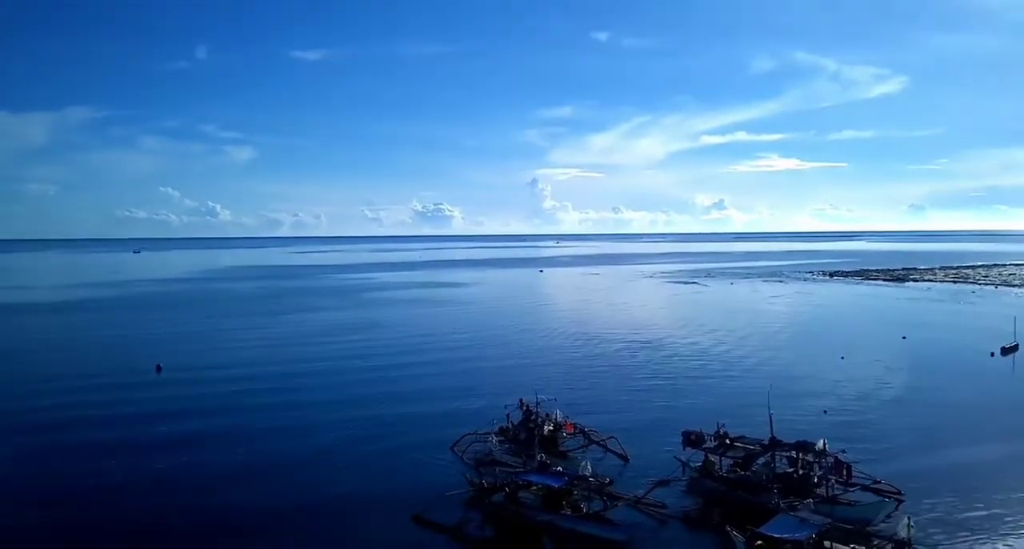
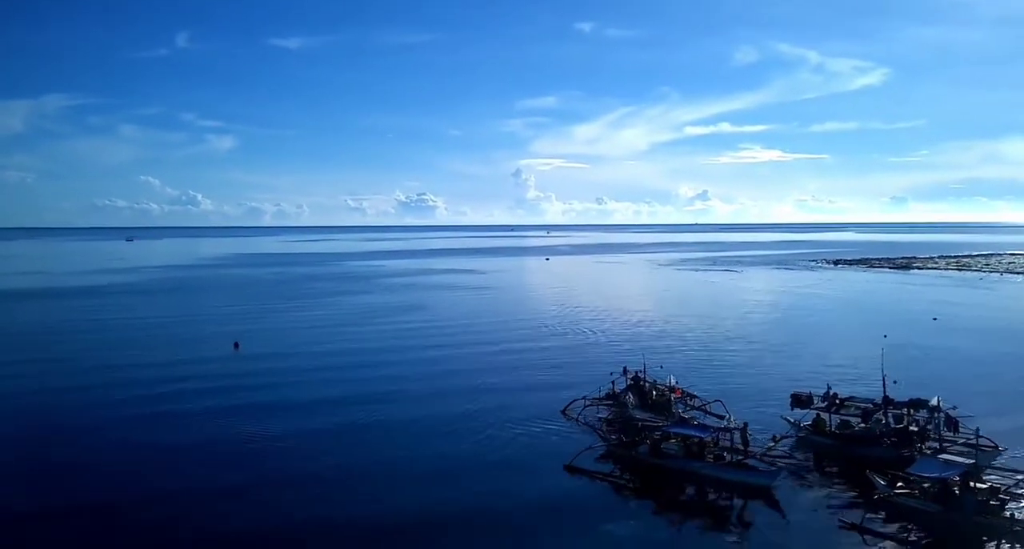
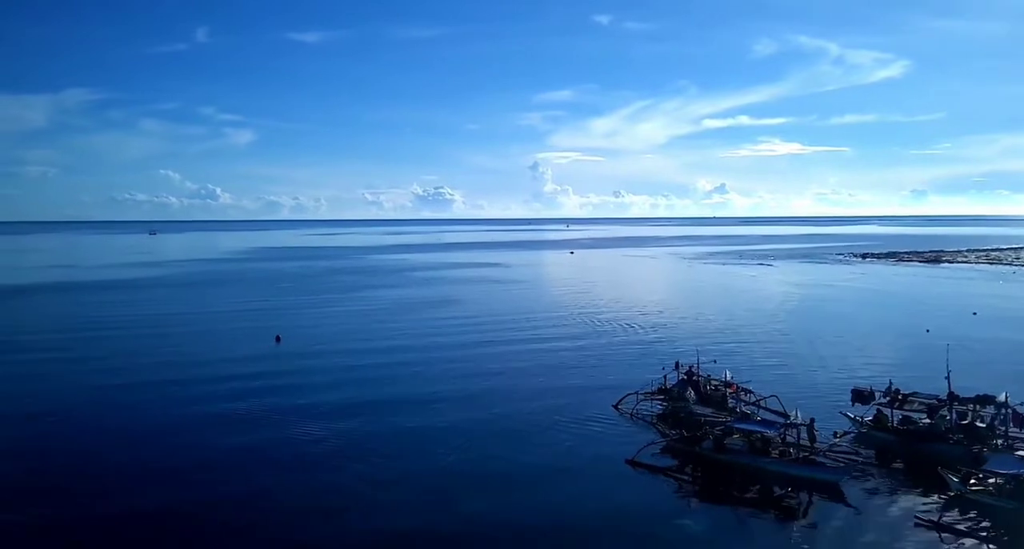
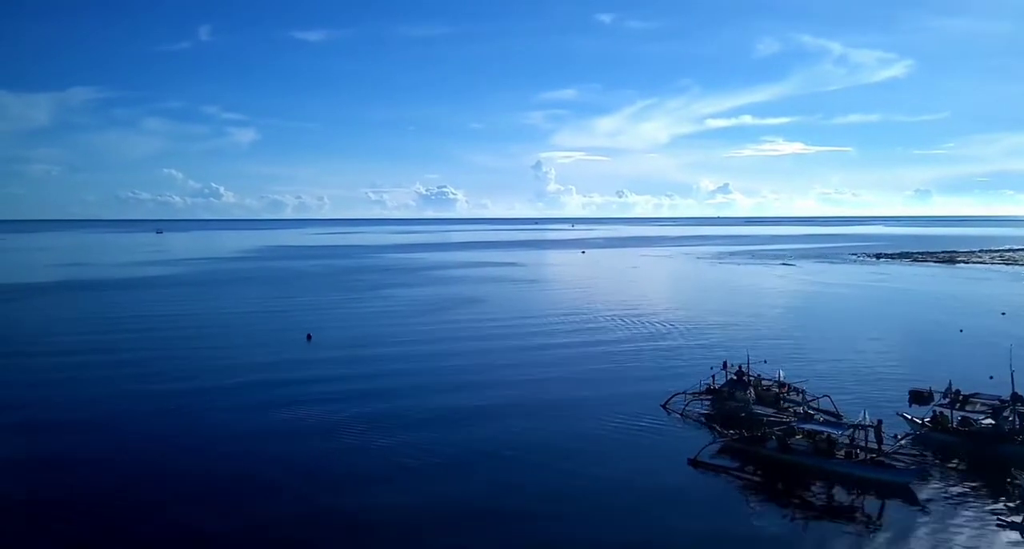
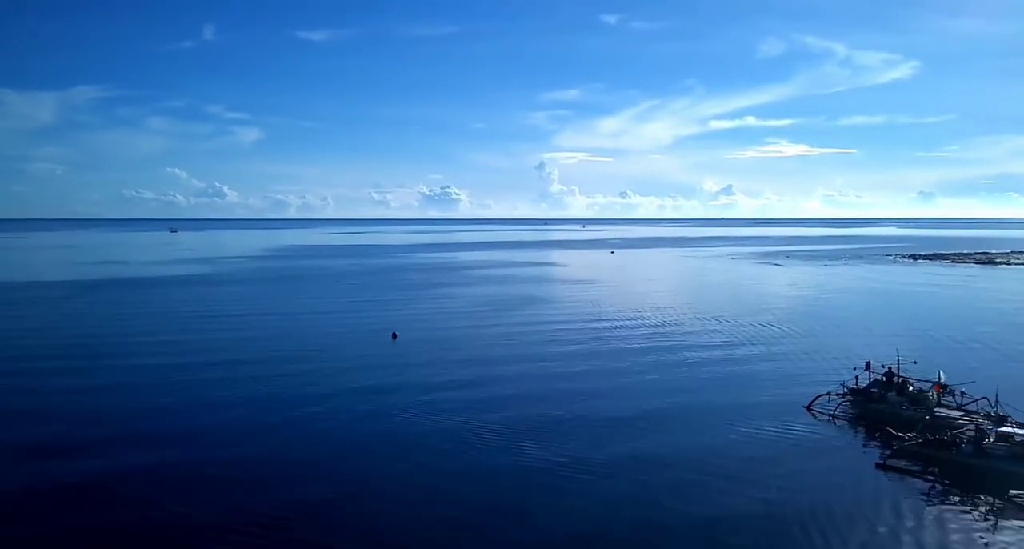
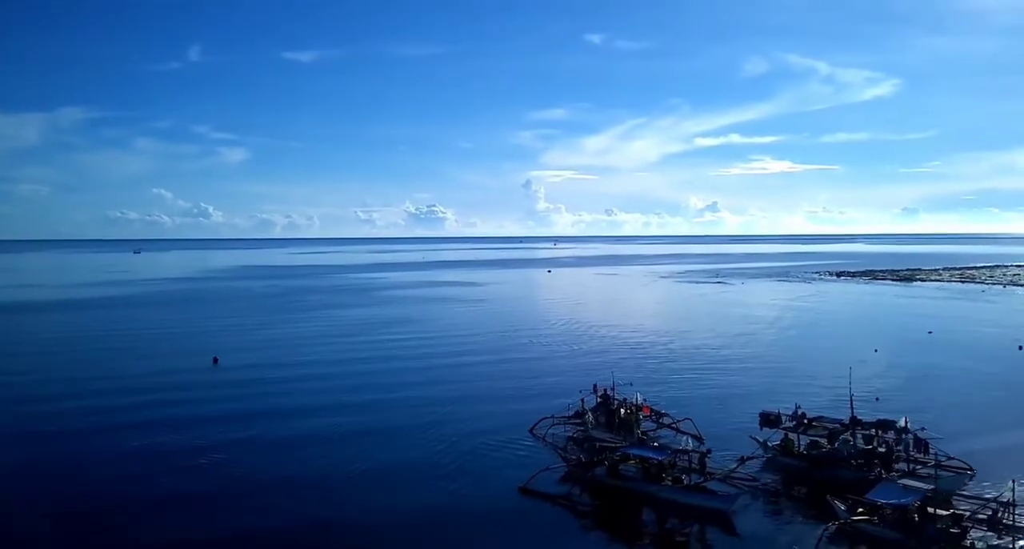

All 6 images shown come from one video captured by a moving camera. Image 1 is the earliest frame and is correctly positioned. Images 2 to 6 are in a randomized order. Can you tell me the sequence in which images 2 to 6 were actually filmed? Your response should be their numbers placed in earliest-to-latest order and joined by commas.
6, 2, 3, 4, 5
